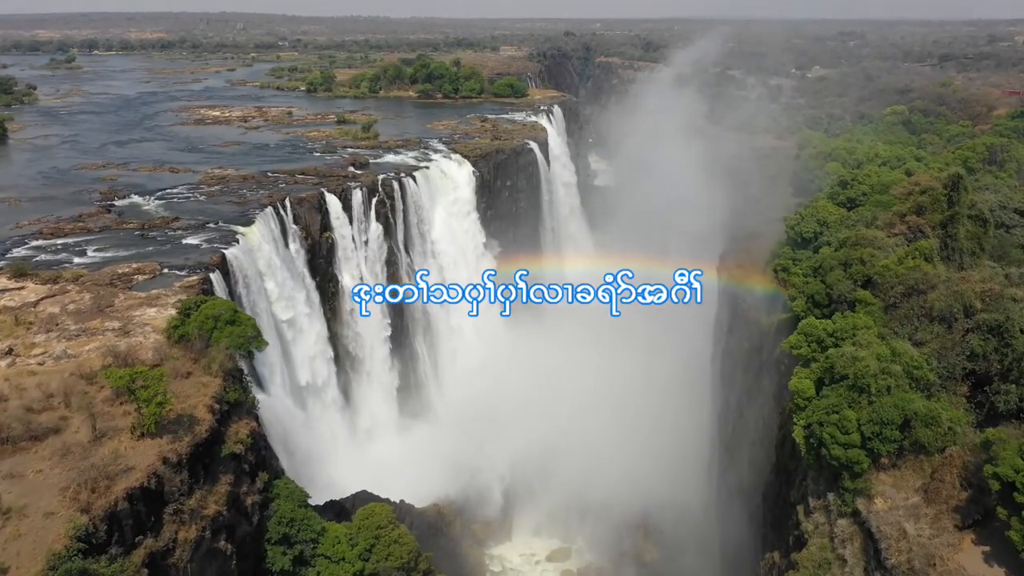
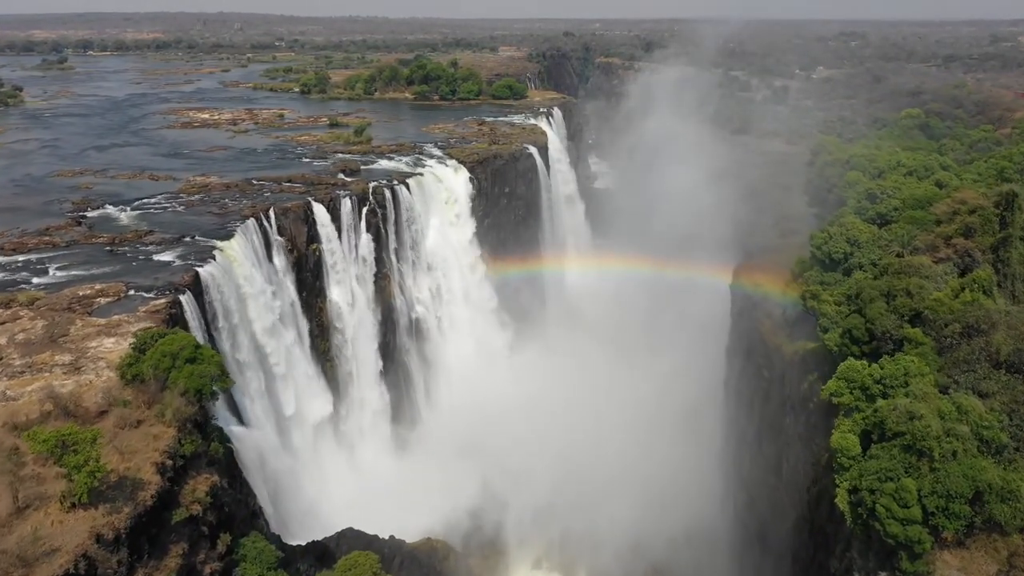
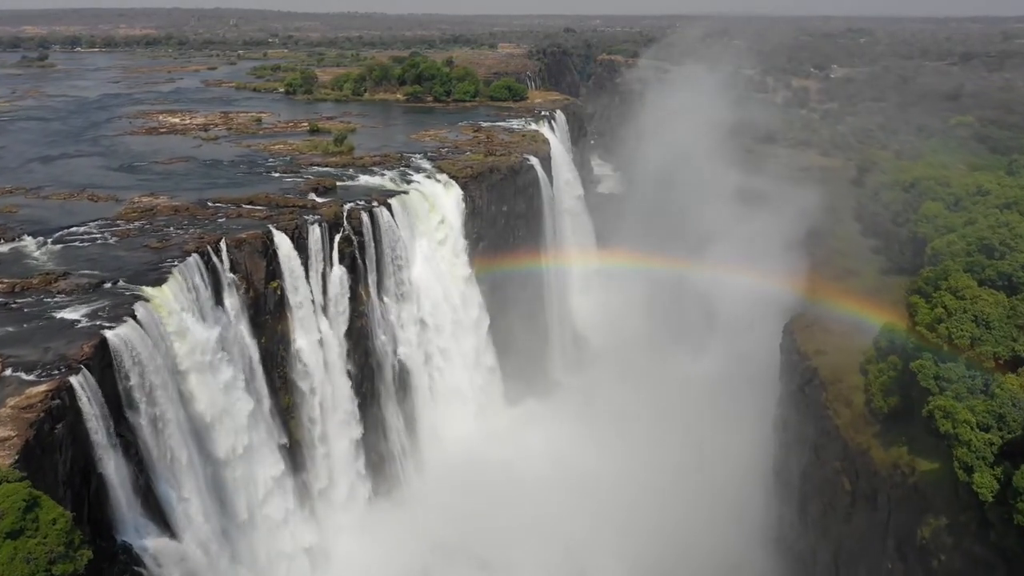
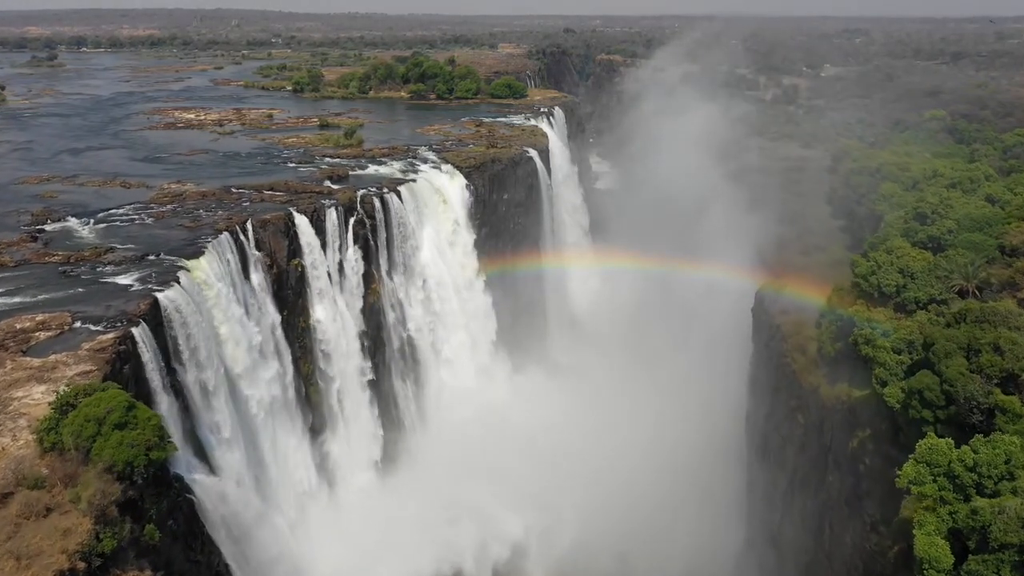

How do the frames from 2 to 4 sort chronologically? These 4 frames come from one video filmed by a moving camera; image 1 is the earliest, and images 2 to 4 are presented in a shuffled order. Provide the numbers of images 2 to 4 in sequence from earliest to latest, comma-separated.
2, 4, 3
